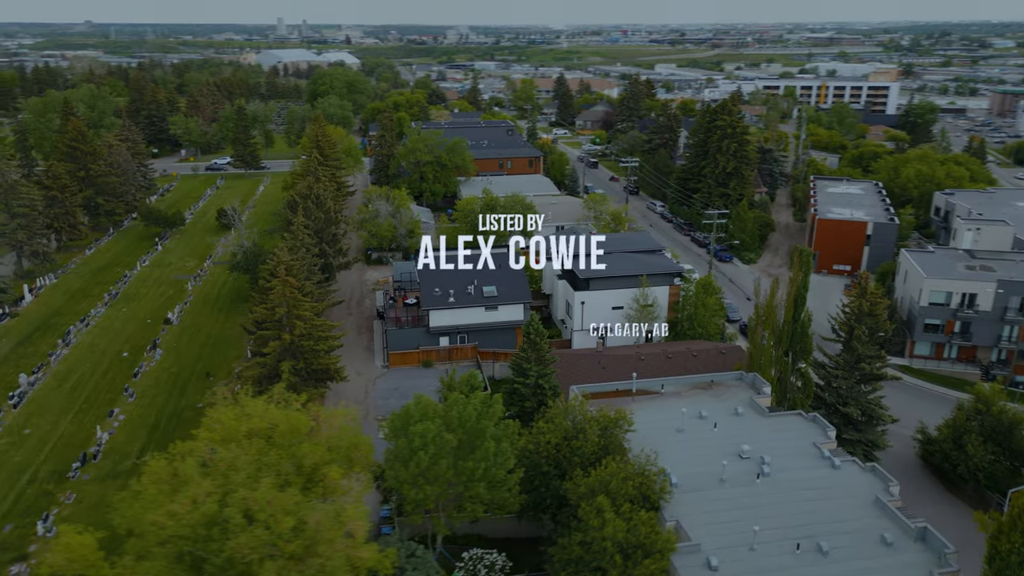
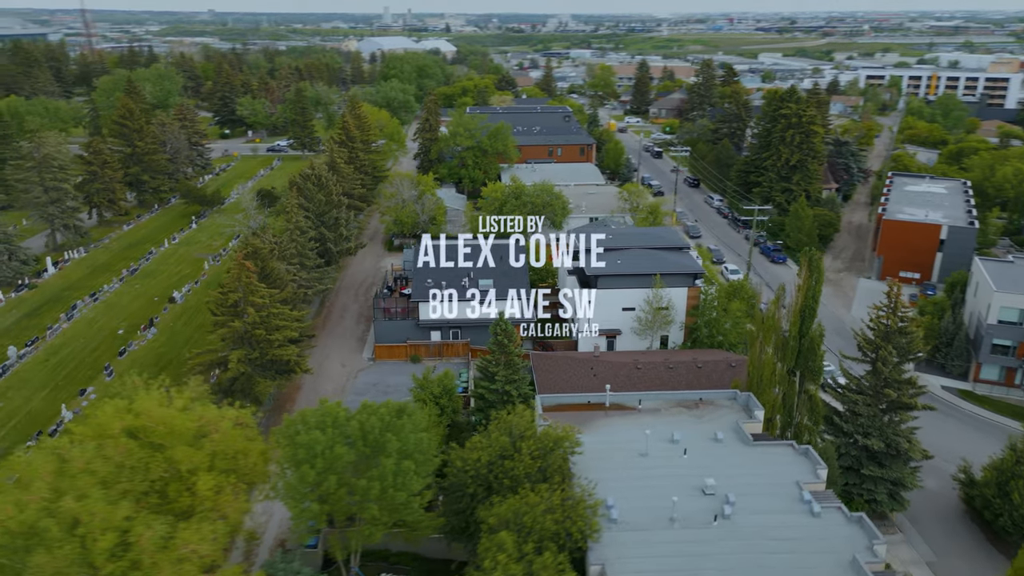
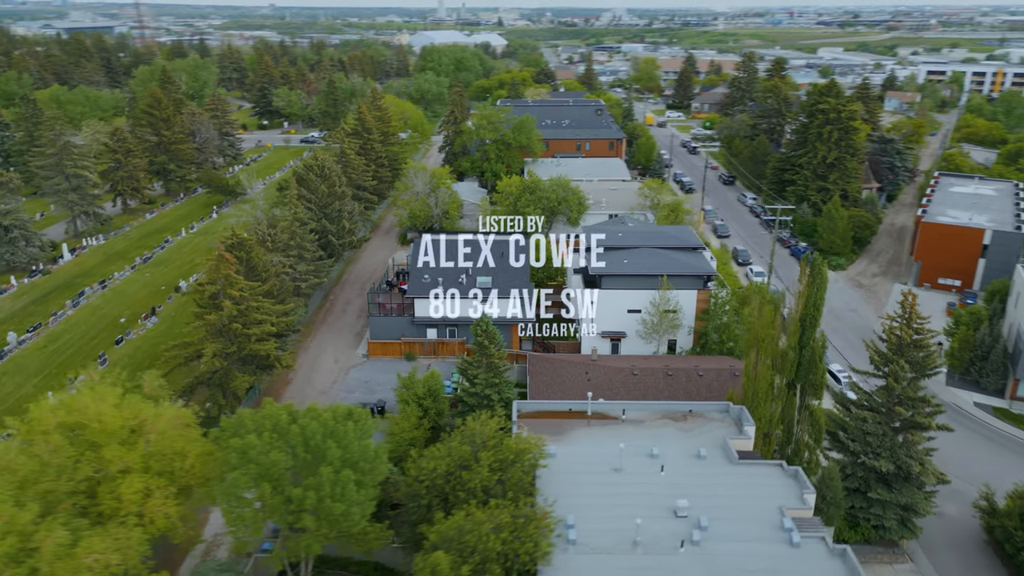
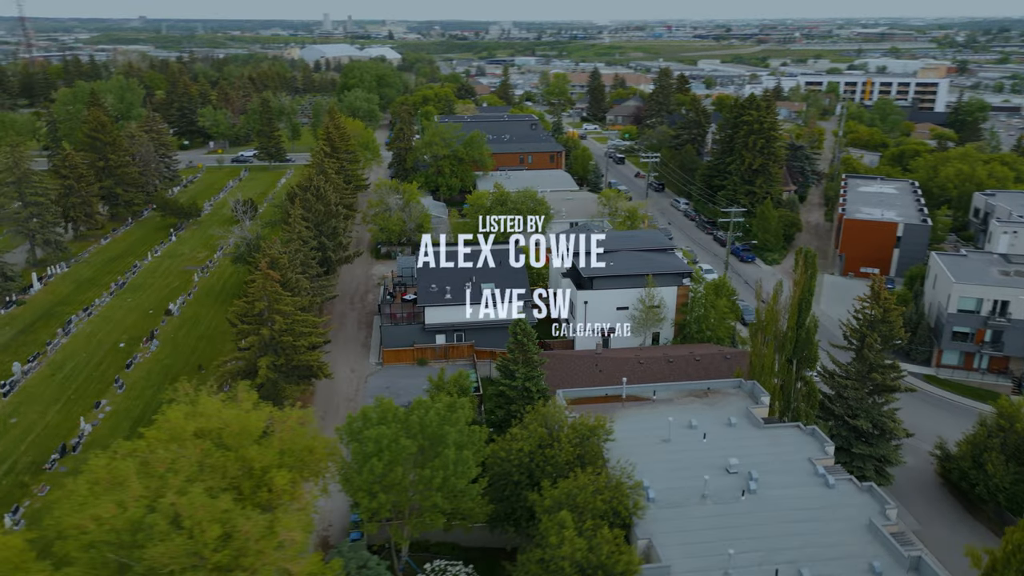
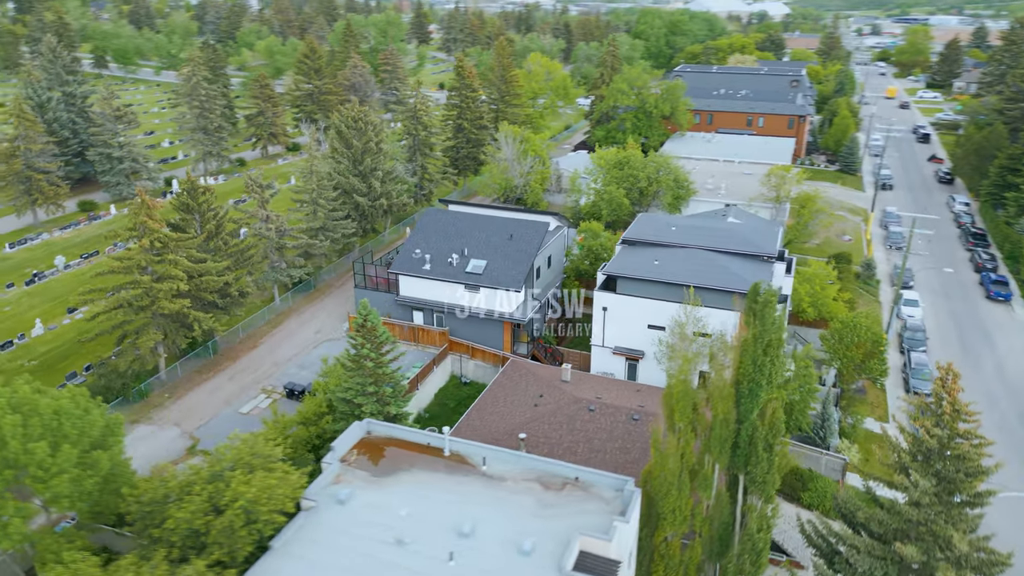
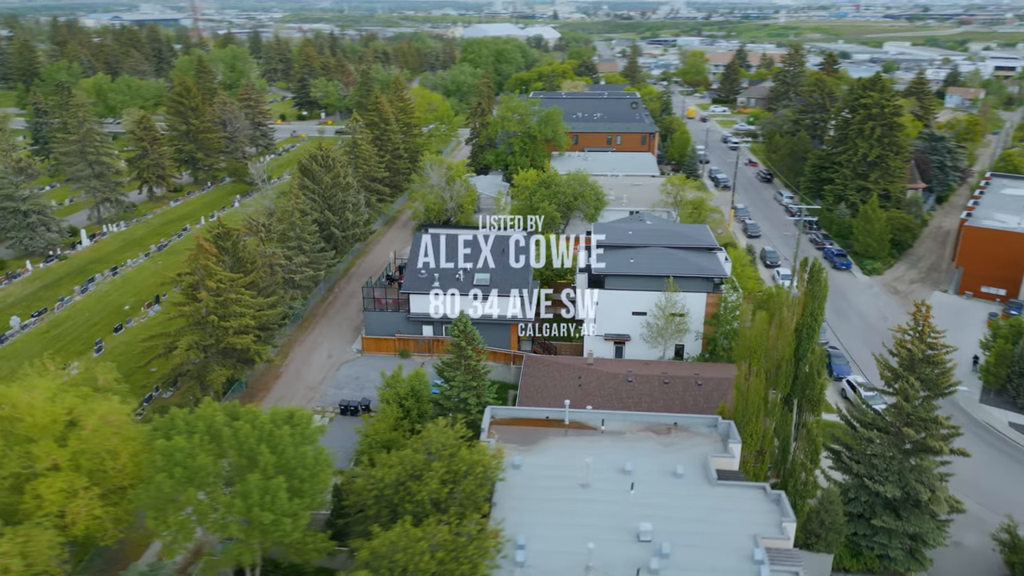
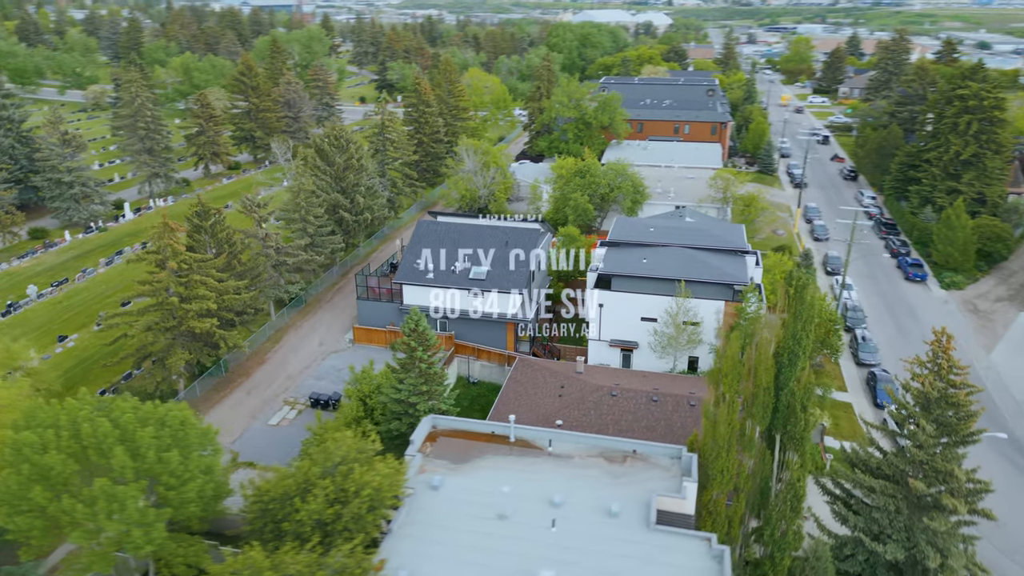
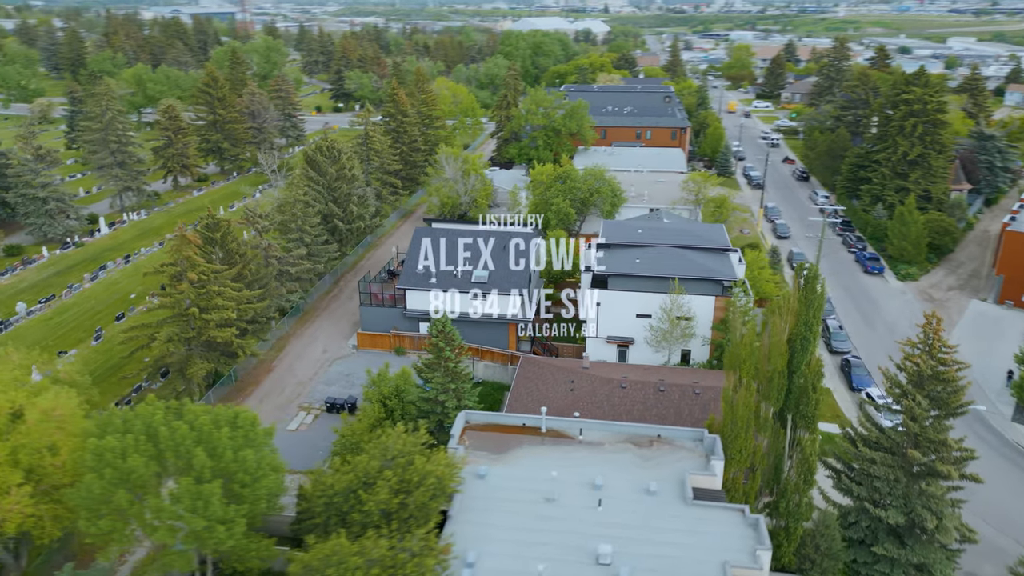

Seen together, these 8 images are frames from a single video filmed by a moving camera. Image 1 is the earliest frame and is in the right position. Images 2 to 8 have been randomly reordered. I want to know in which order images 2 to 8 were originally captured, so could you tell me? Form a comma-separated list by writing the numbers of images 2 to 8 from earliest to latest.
4, 2, 3, 6, 8, 7, 5
